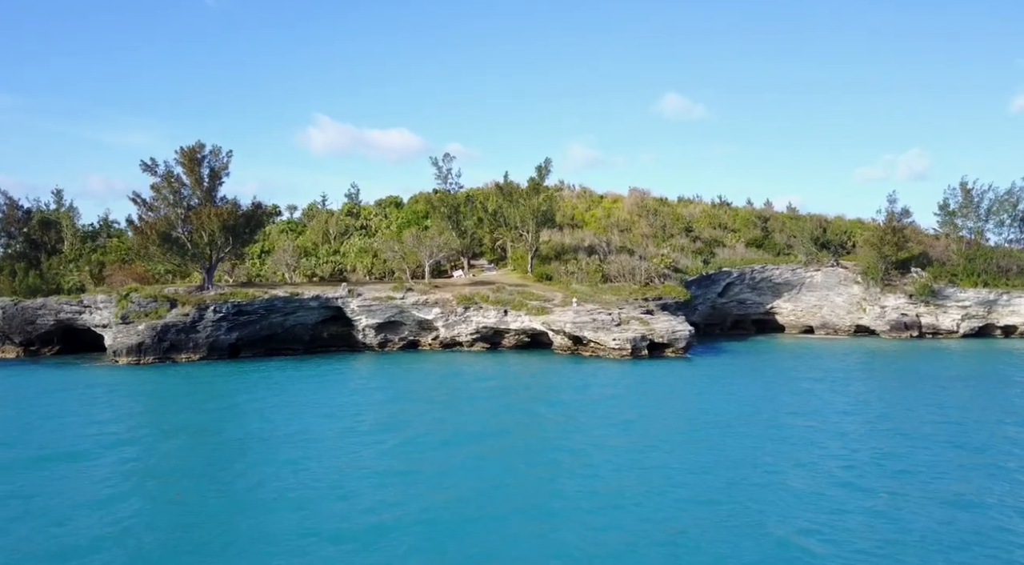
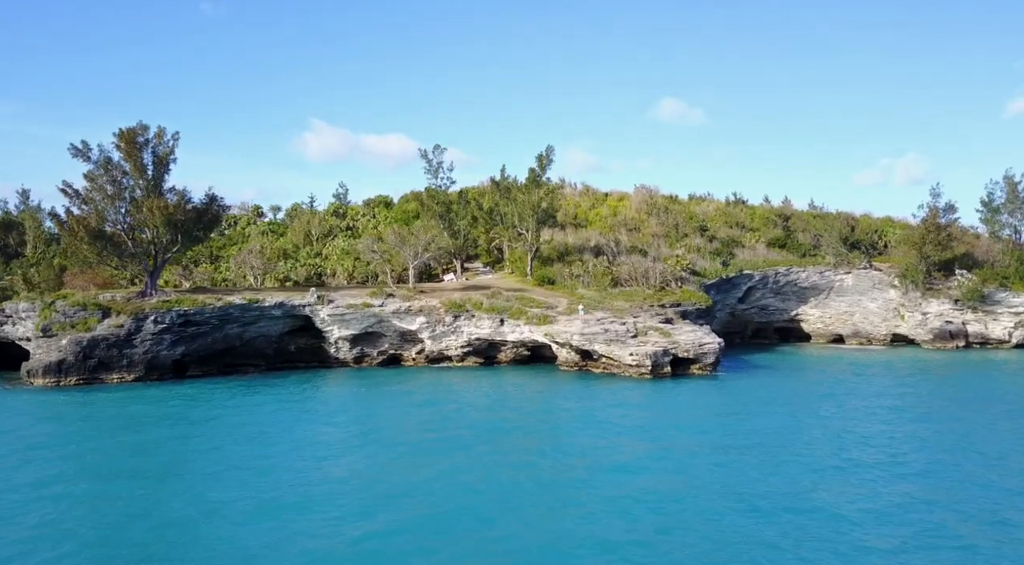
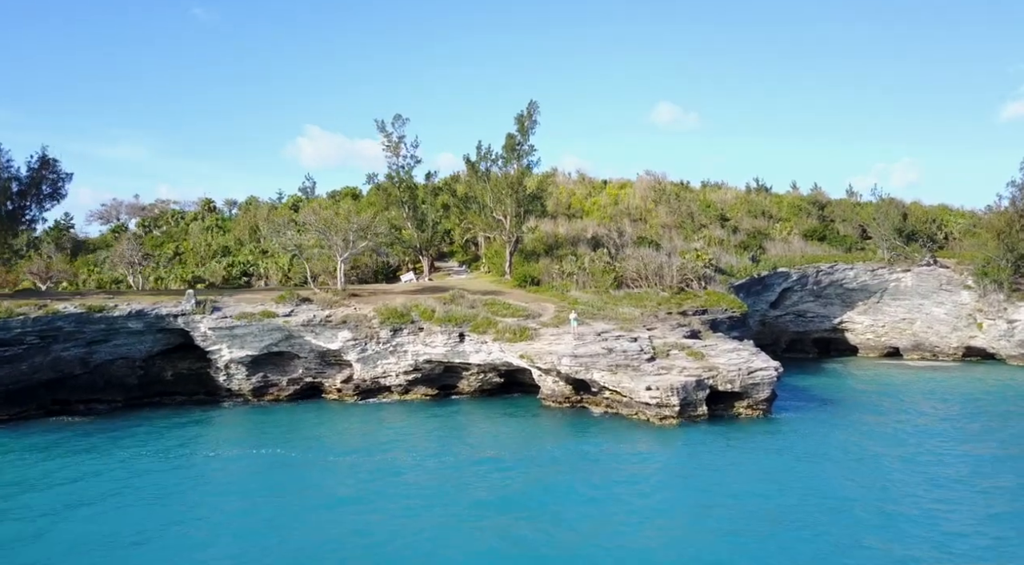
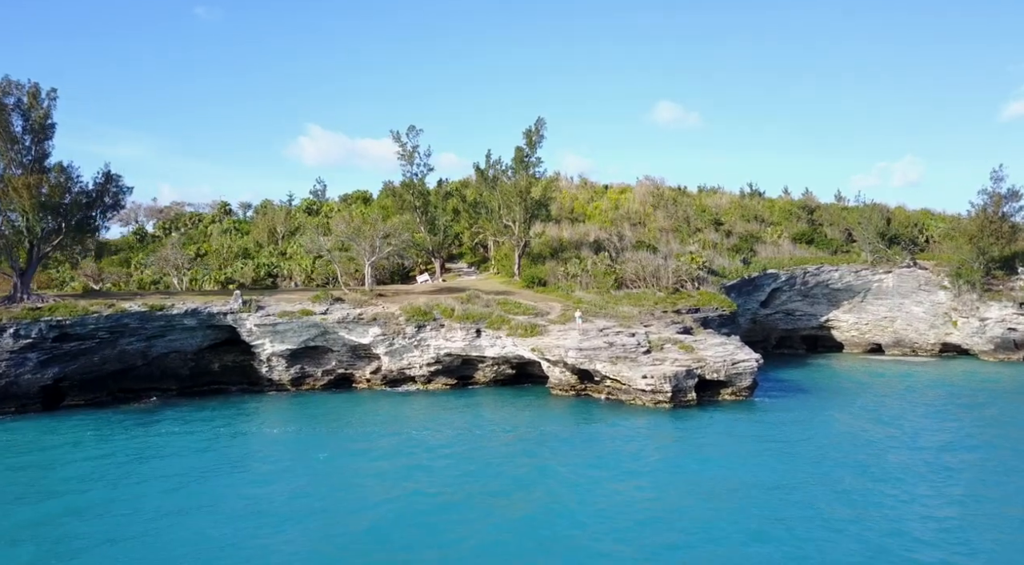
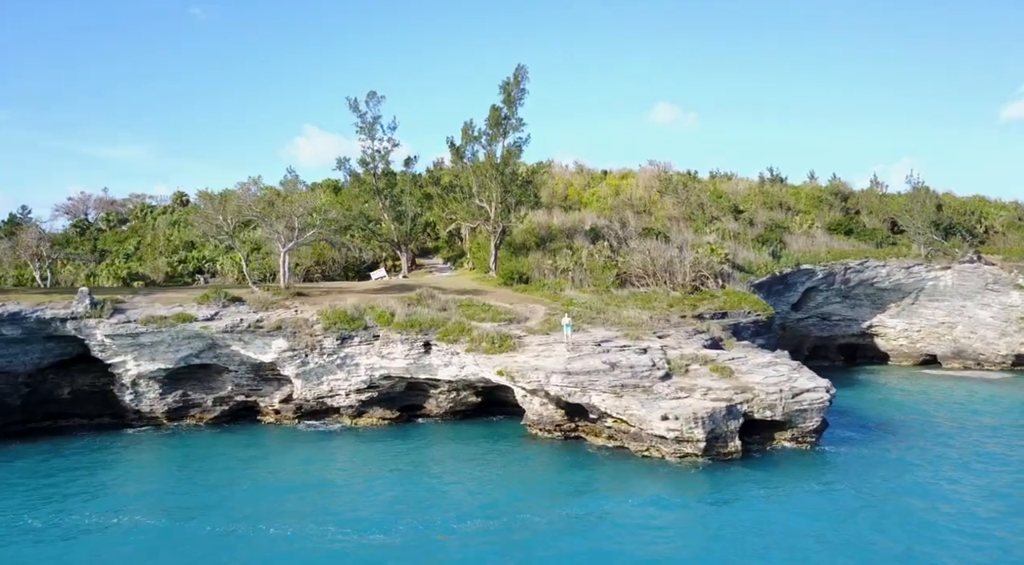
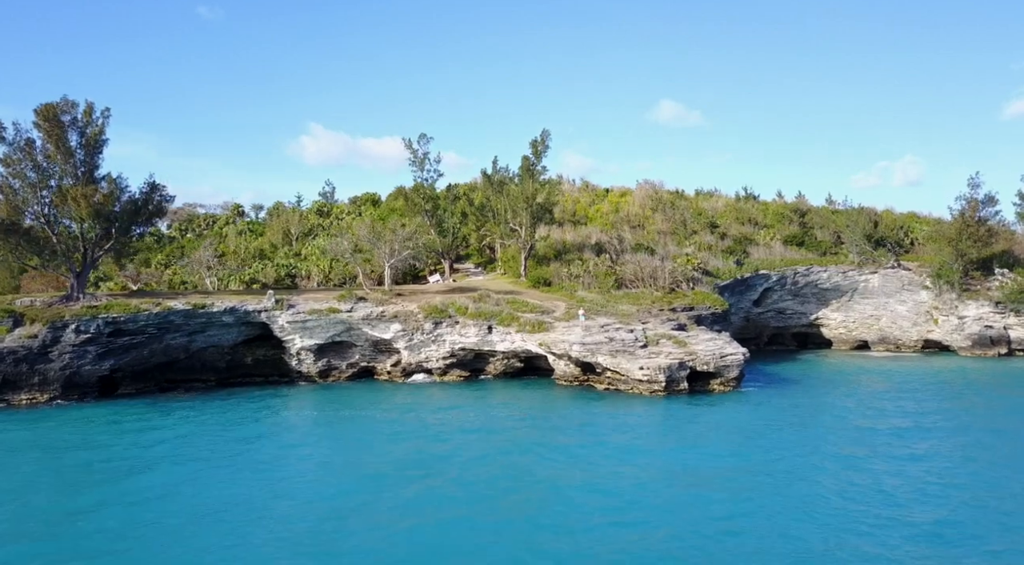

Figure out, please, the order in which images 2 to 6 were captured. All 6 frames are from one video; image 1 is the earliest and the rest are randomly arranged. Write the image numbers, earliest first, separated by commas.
2, 6, 4, 3, 5
